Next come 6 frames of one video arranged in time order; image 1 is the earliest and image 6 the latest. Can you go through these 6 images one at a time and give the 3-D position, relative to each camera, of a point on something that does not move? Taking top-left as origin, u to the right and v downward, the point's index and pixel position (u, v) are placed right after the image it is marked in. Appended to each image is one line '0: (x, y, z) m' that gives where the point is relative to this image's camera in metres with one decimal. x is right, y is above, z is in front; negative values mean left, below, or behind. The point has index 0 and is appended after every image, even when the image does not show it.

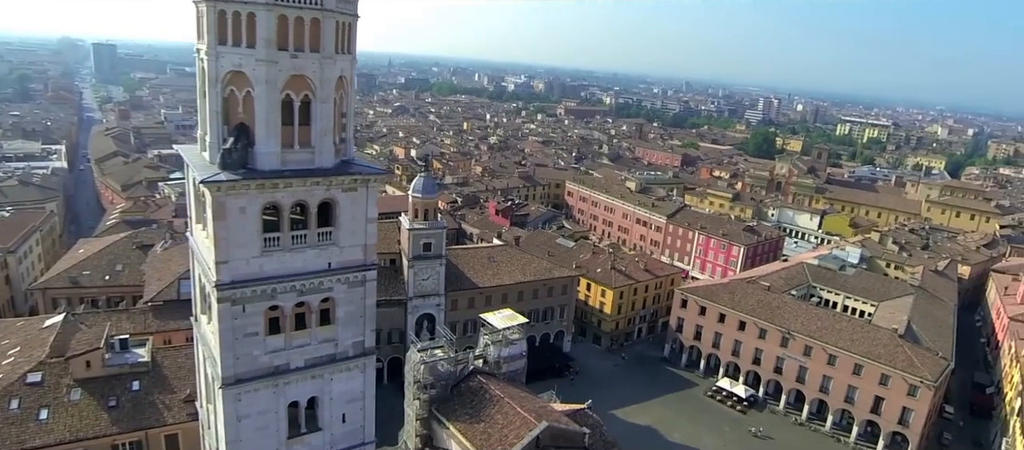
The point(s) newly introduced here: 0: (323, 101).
0: (-5.2, +3.4, +18.4) m
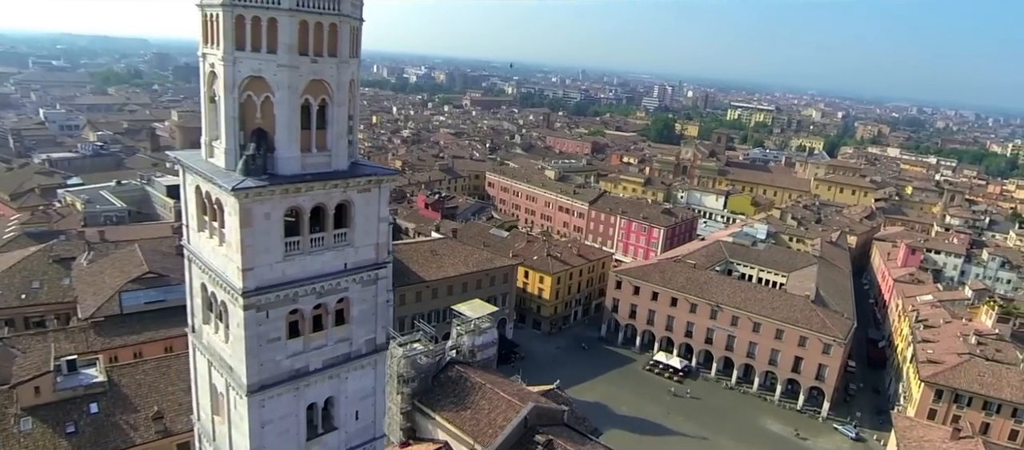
0: (-4.8, +3.3, +18.6) m
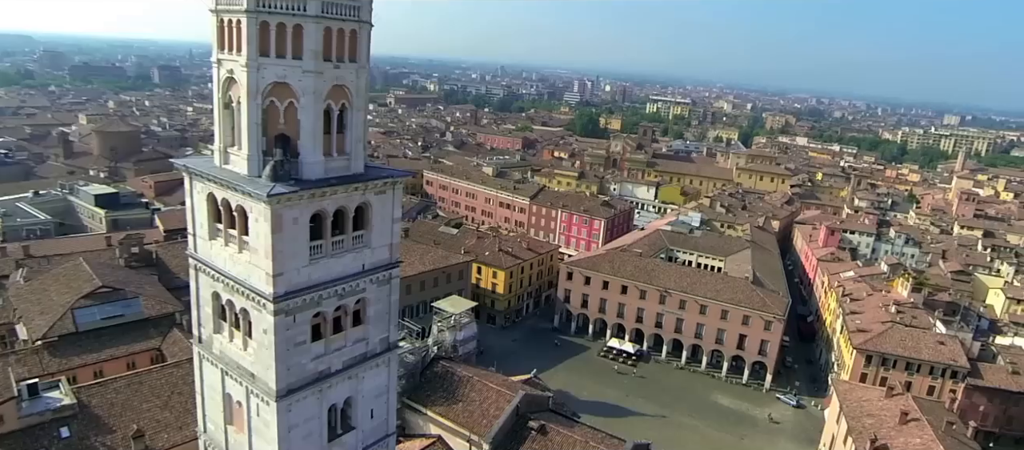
0: (-4.4, +3.3, +19.0) m
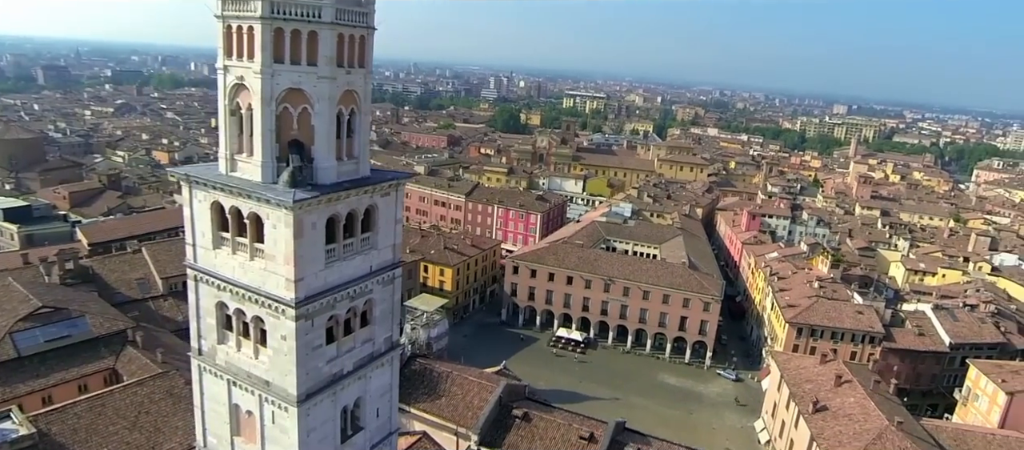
0: (-4.2, +3.2, +19.3) m
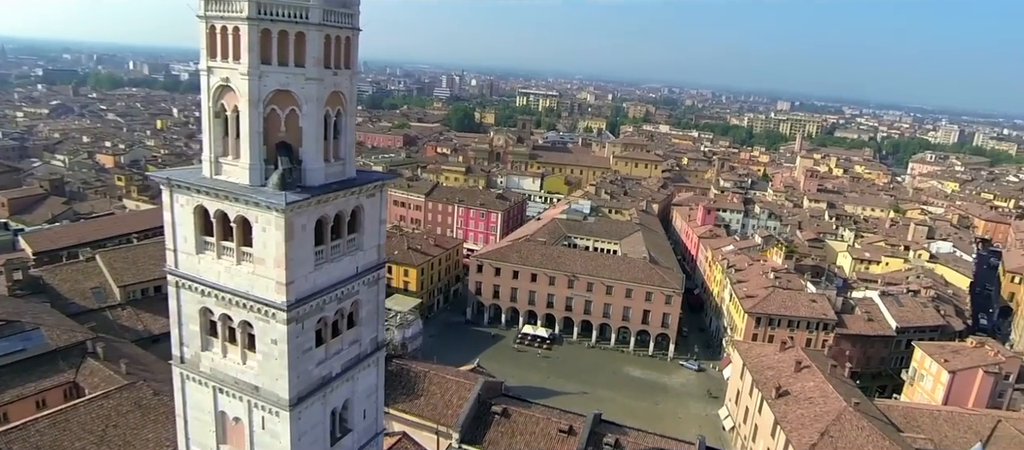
0: (-4.6, +3.2, +19.2) m
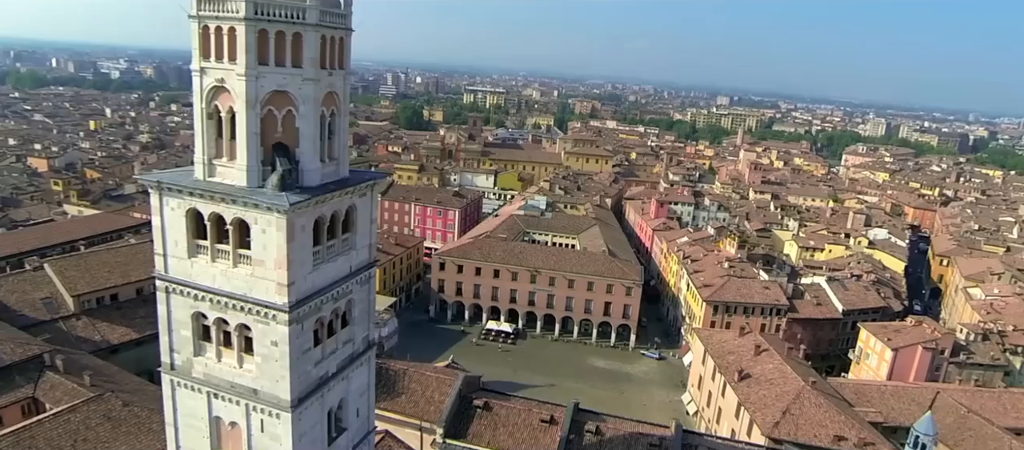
0: (-4.9, +3.2, +19.3) m
